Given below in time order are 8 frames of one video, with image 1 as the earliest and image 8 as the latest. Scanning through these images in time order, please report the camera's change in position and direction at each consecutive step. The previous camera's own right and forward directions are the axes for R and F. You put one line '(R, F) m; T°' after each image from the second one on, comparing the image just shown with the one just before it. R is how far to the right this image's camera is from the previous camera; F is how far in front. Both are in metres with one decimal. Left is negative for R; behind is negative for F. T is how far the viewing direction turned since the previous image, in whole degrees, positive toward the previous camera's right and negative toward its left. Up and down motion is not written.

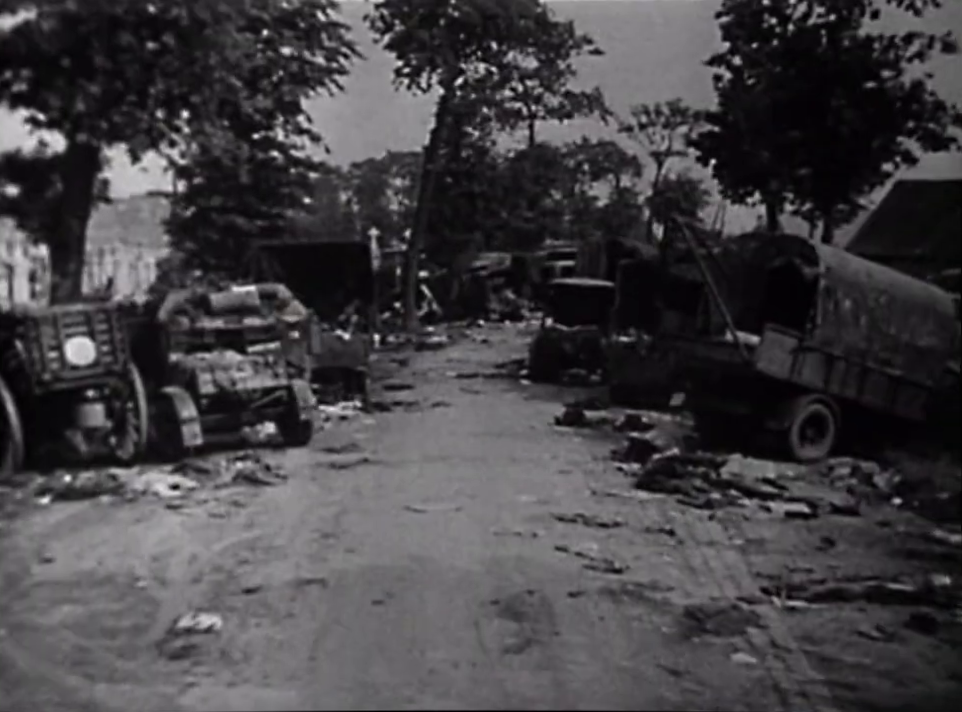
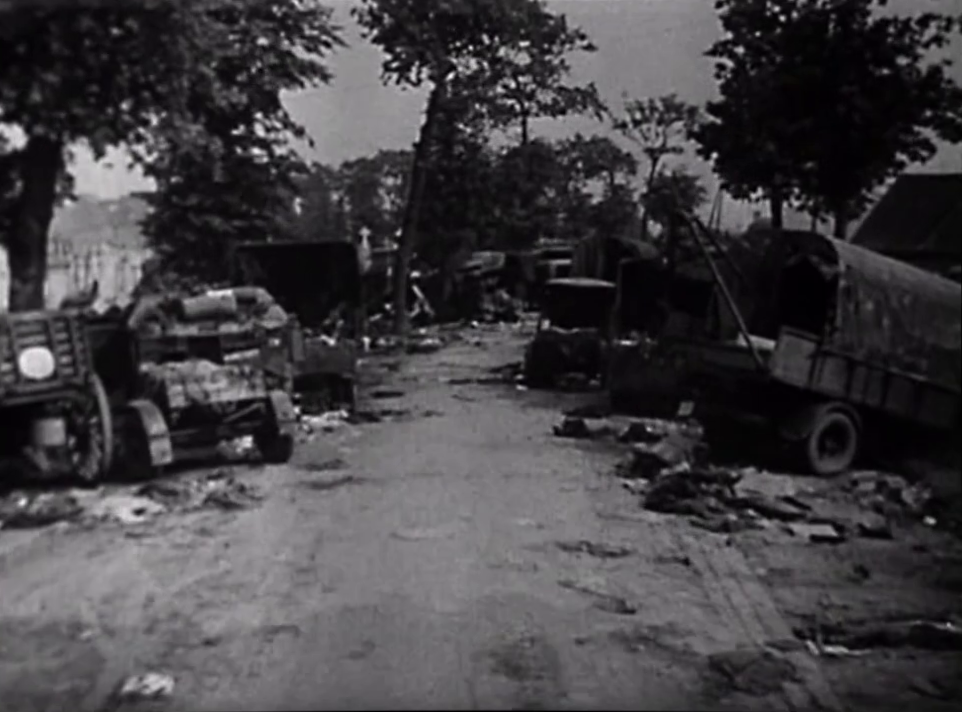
(0.0, +0.4) m; 0°
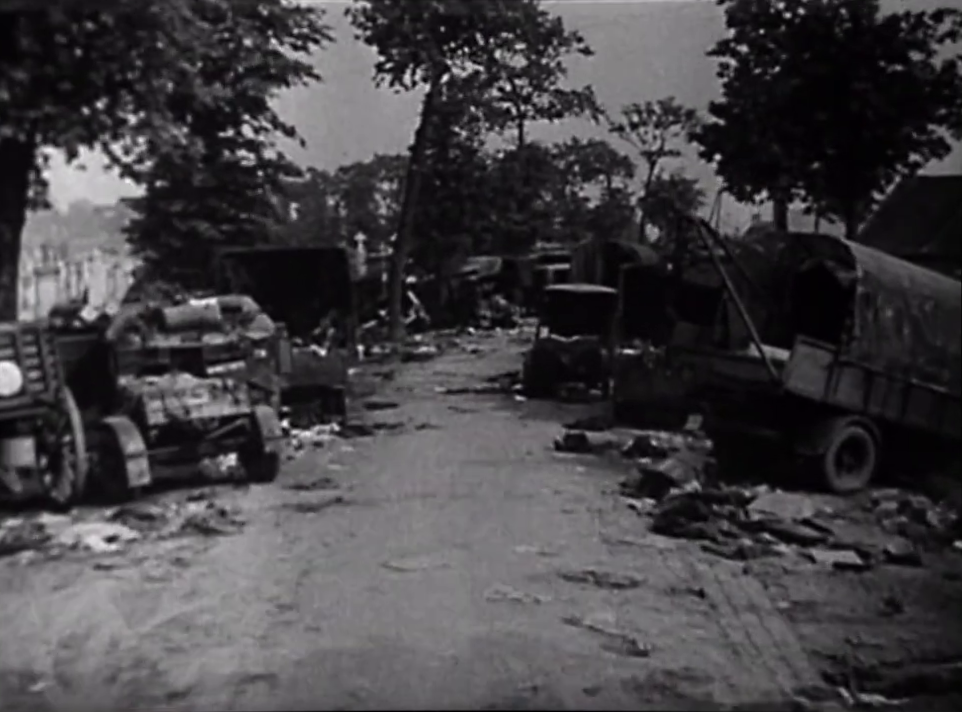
(0.0, +0.3) m; 0°
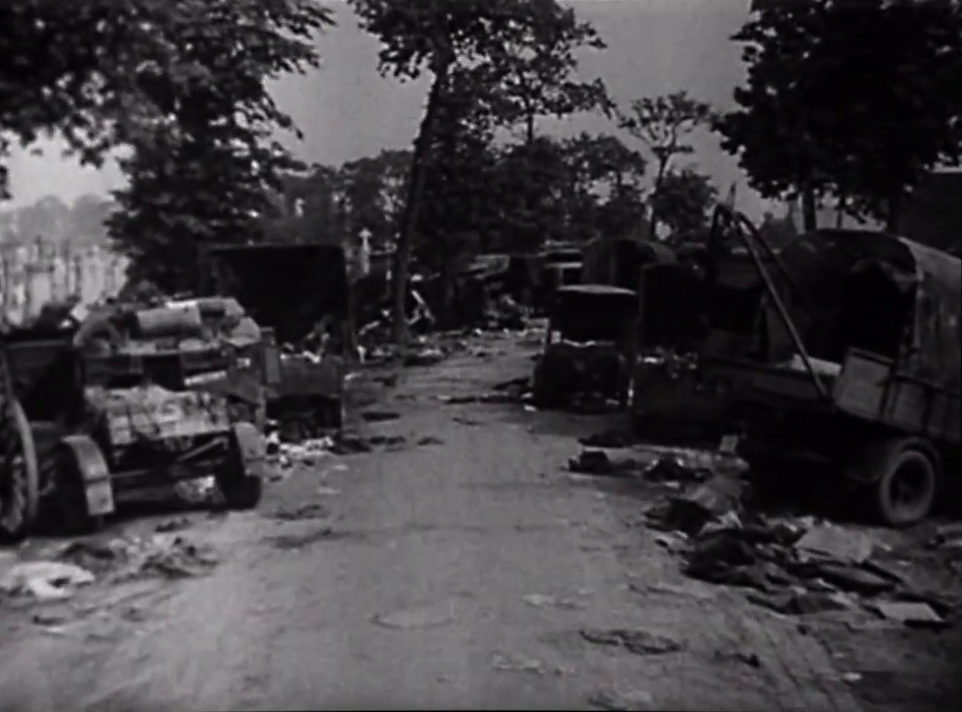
(0.0, +0.6) m; 0°
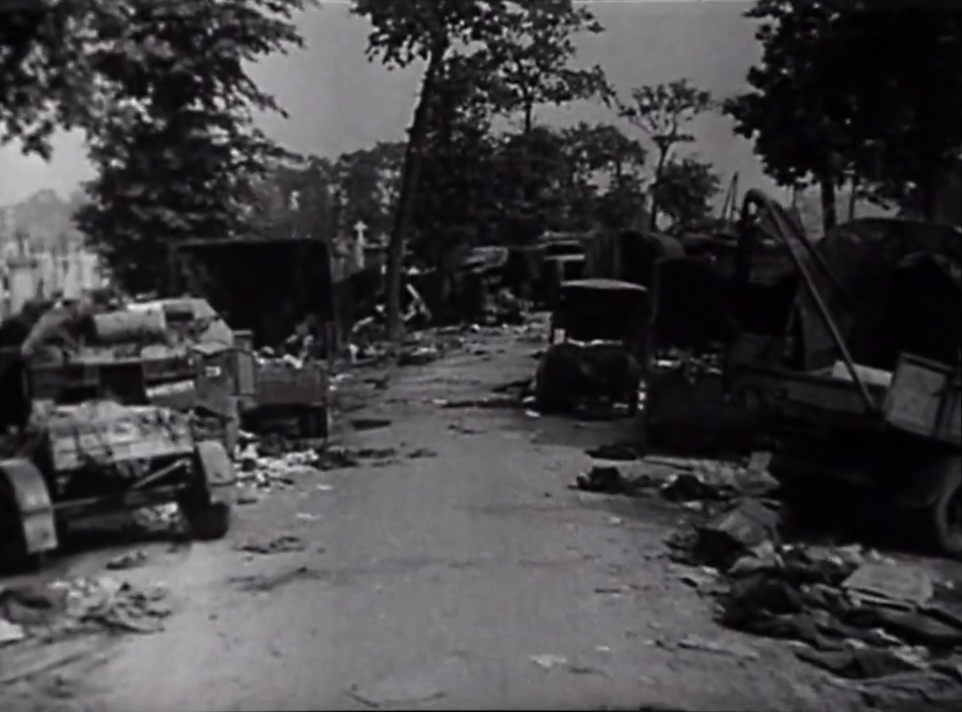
(0.0, +0.5) m; 0°
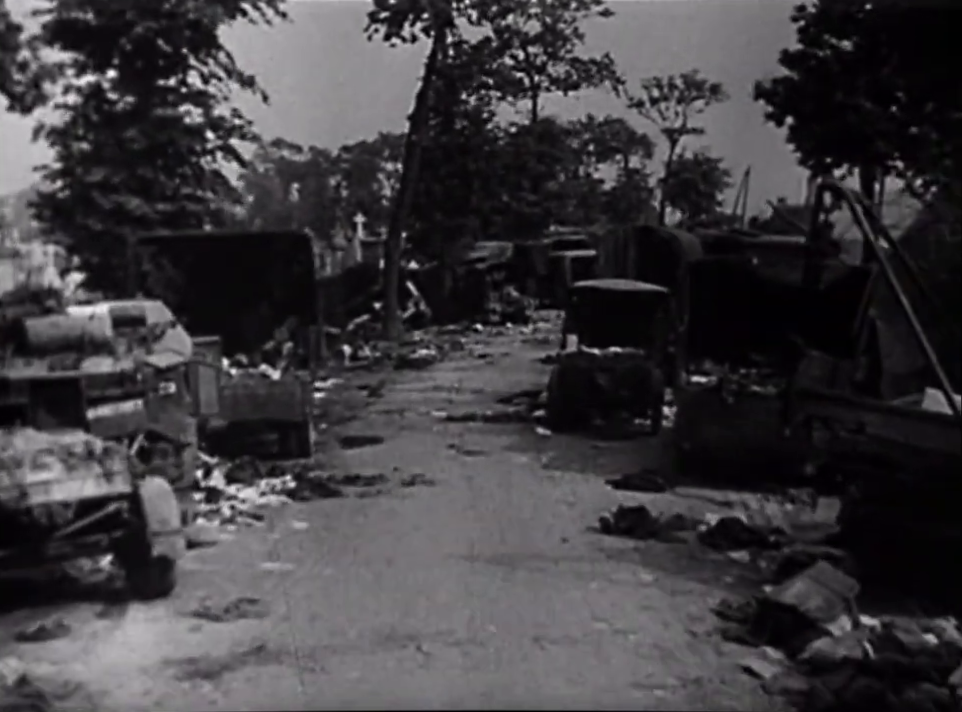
(0.0, +0.7) m; 0°
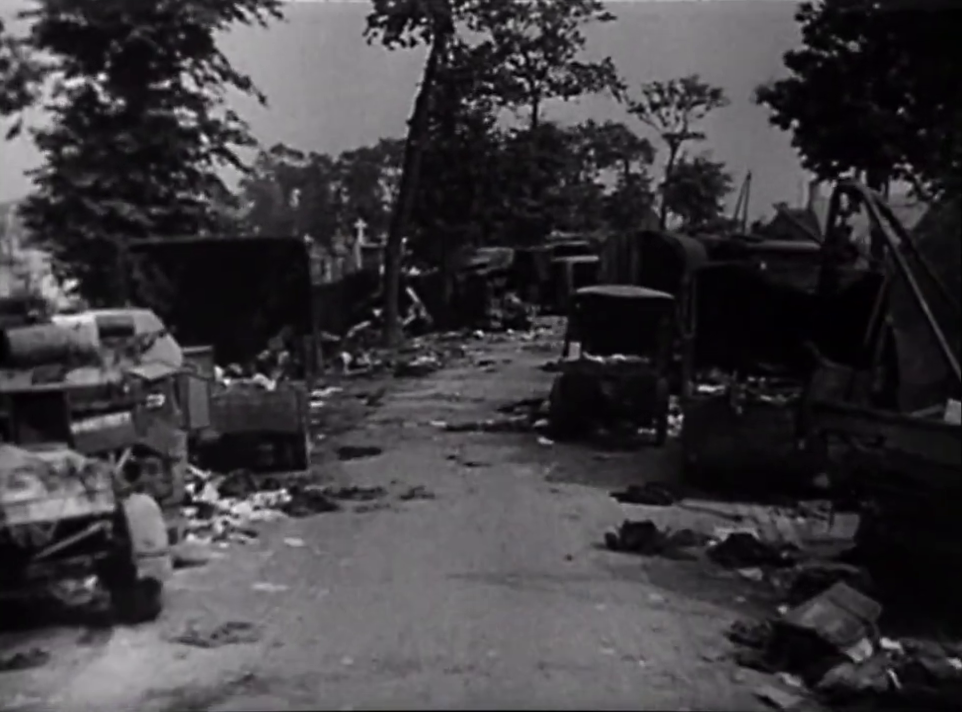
(0.0, +0.1) m; 0°
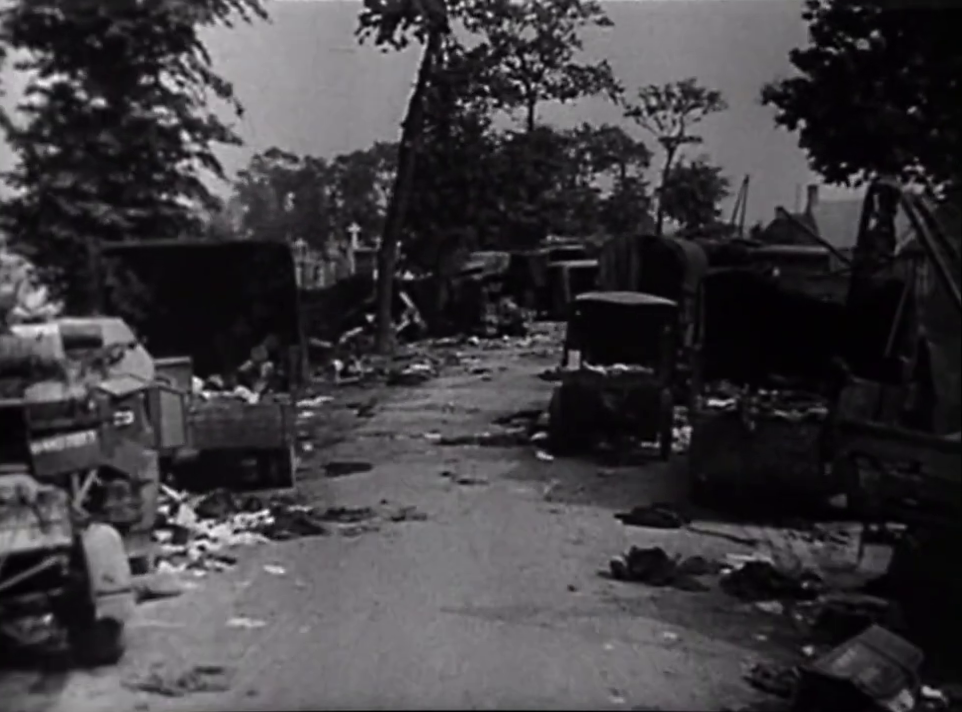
(0.0, +0.3) m; 0°
